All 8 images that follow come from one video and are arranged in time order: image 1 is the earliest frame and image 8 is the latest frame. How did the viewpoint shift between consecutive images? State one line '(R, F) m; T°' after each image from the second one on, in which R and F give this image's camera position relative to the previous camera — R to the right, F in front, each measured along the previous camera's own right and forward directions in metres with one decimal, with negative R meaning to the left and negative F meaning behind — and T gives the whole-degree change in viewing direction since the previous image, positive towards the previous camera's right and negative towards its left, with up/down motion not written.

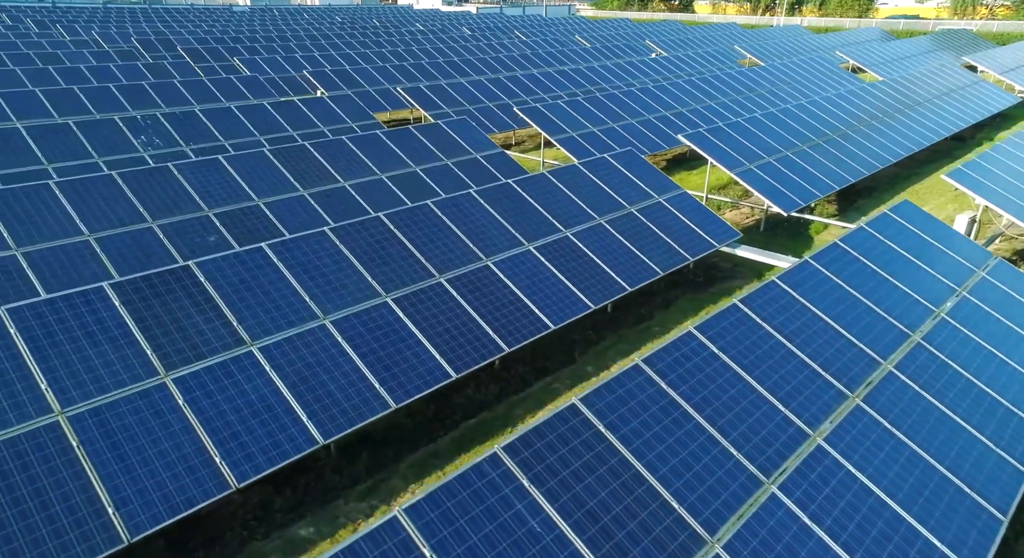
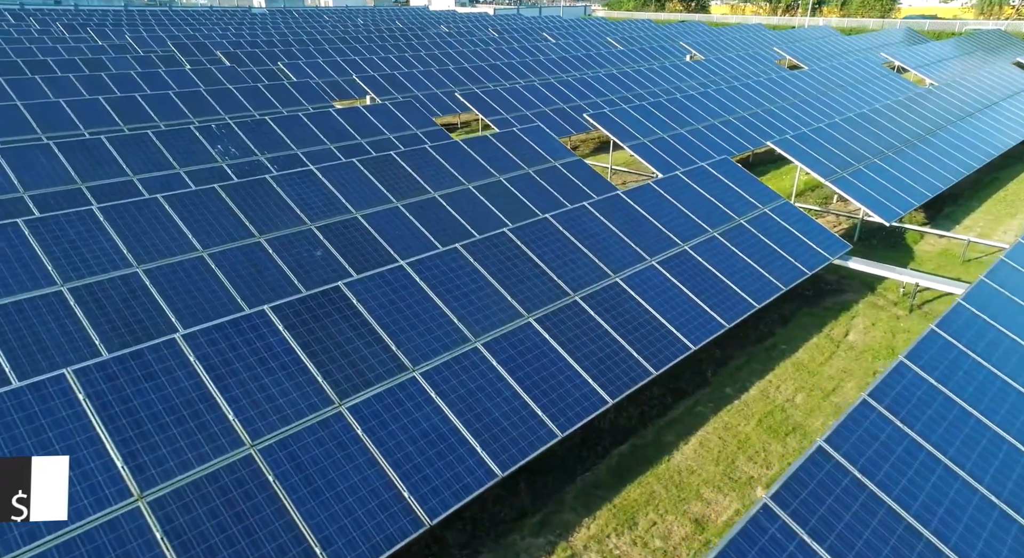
(-2.1, +0.3) m; -1°
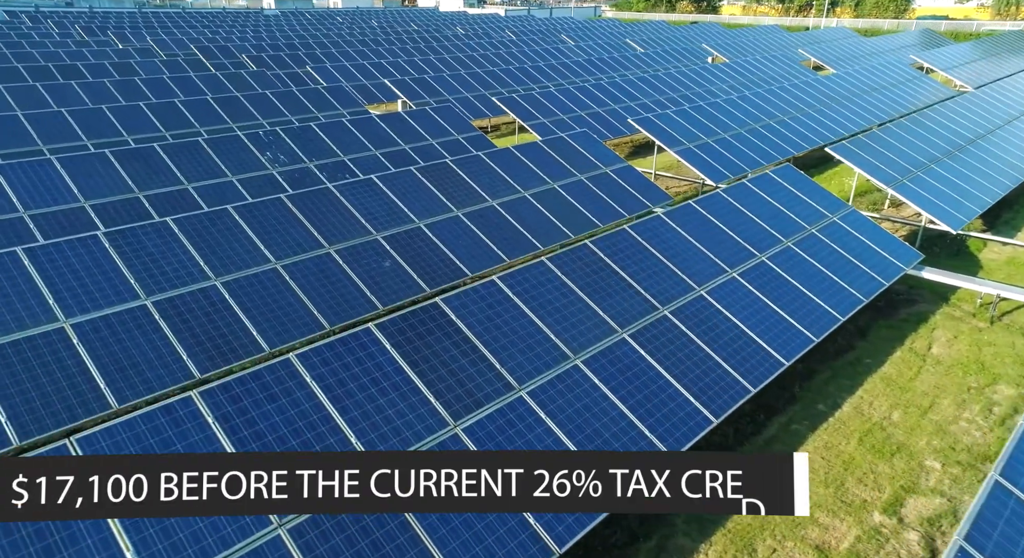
(-1.3, +0.2) m; -1°
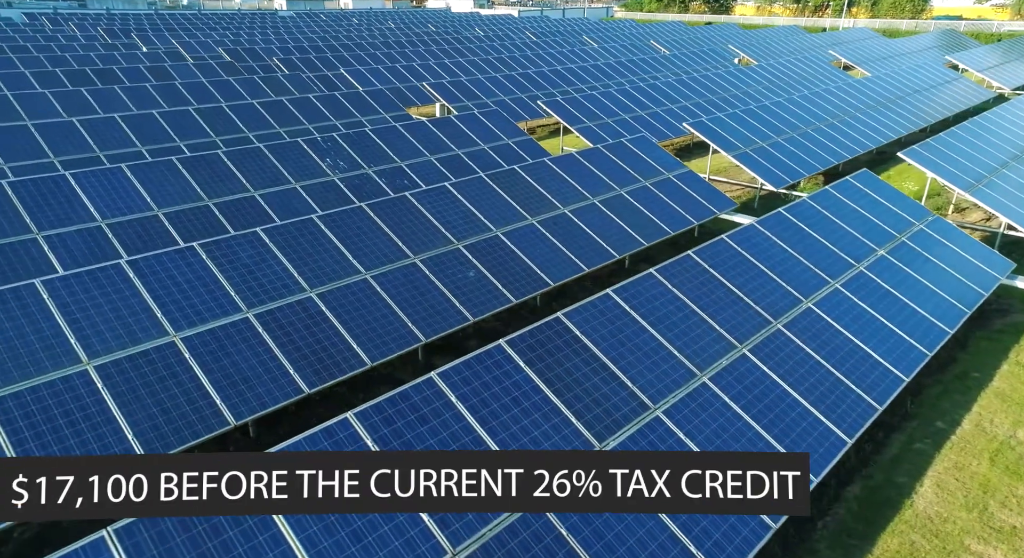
(-1.6, +0.3) m; -1°
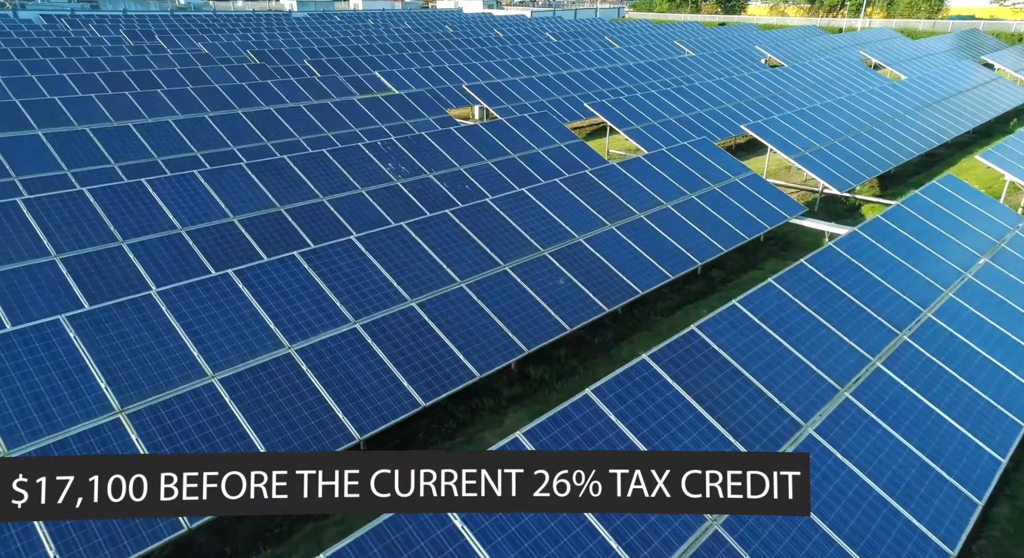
(-1.7, +0.3) m; -1°
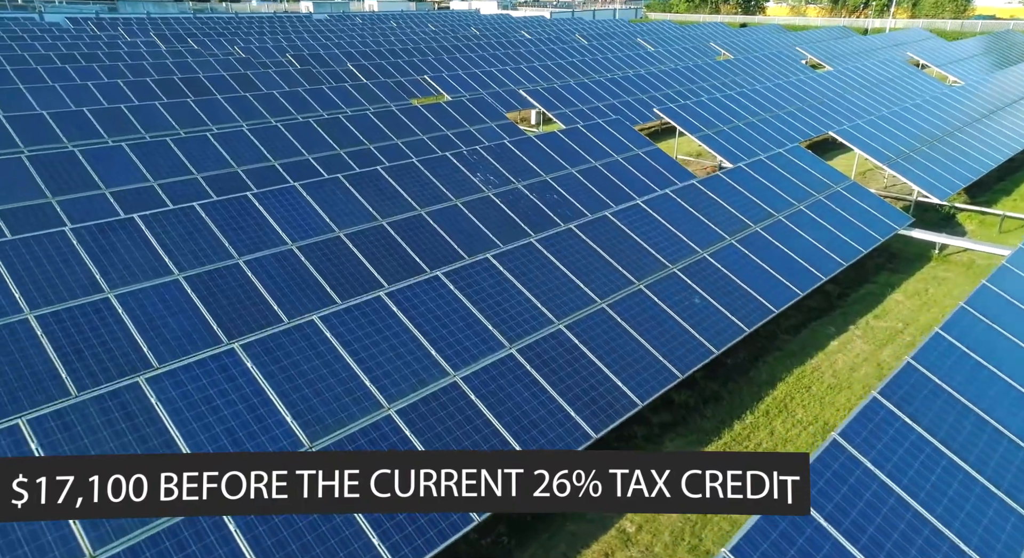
(-2.3, +0.5) m; -1°
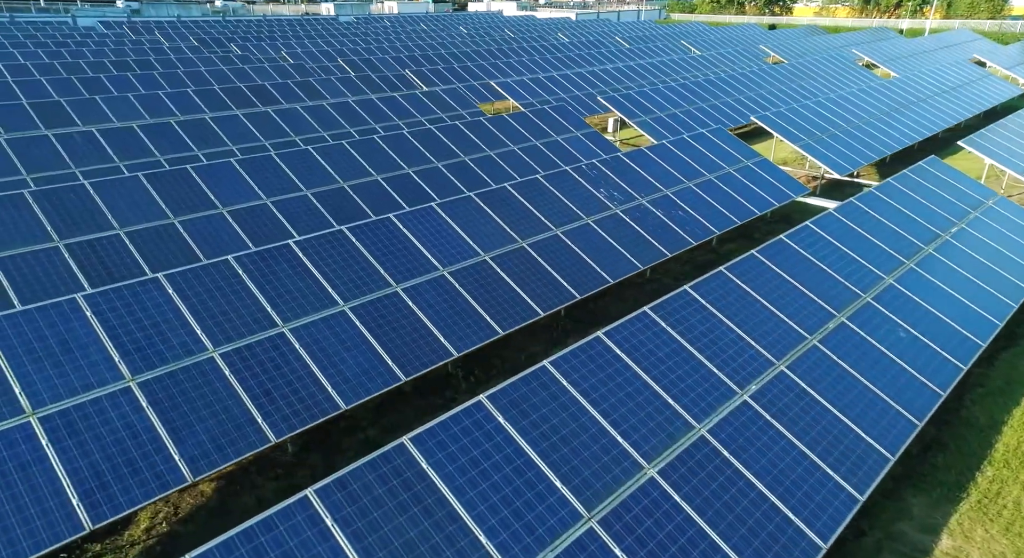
(-3.1, +0.8) m; -1°
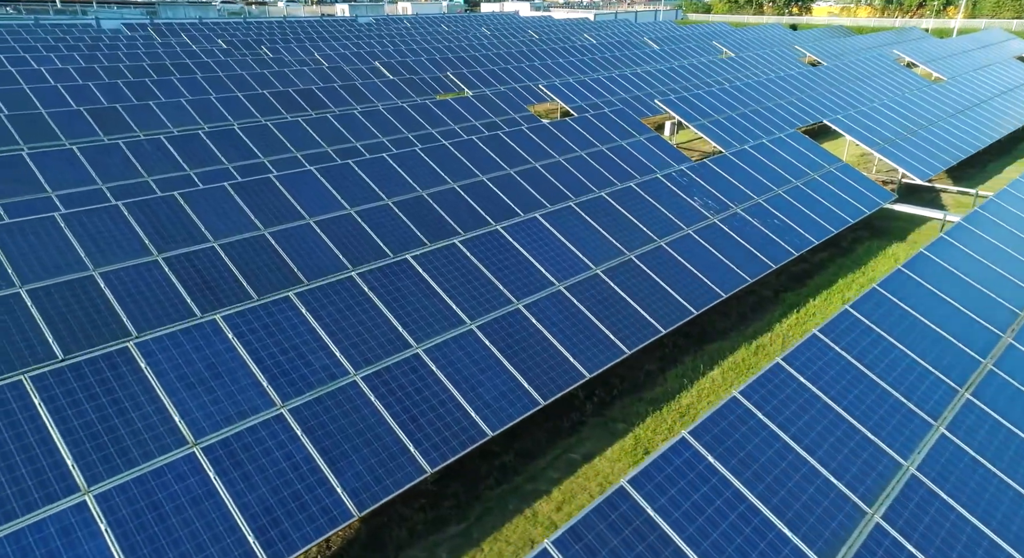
(-2.2, +0.6) m; -1°
